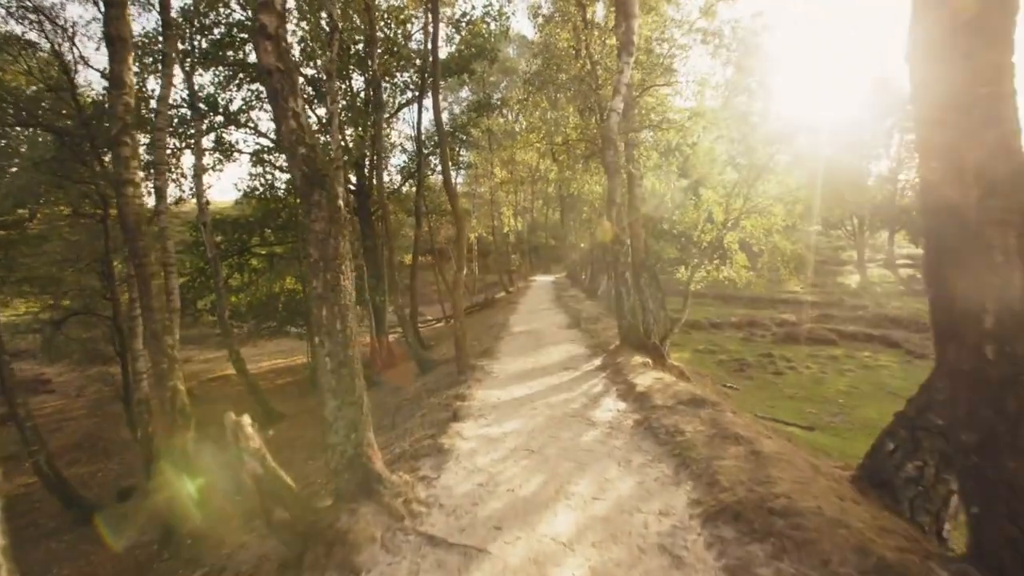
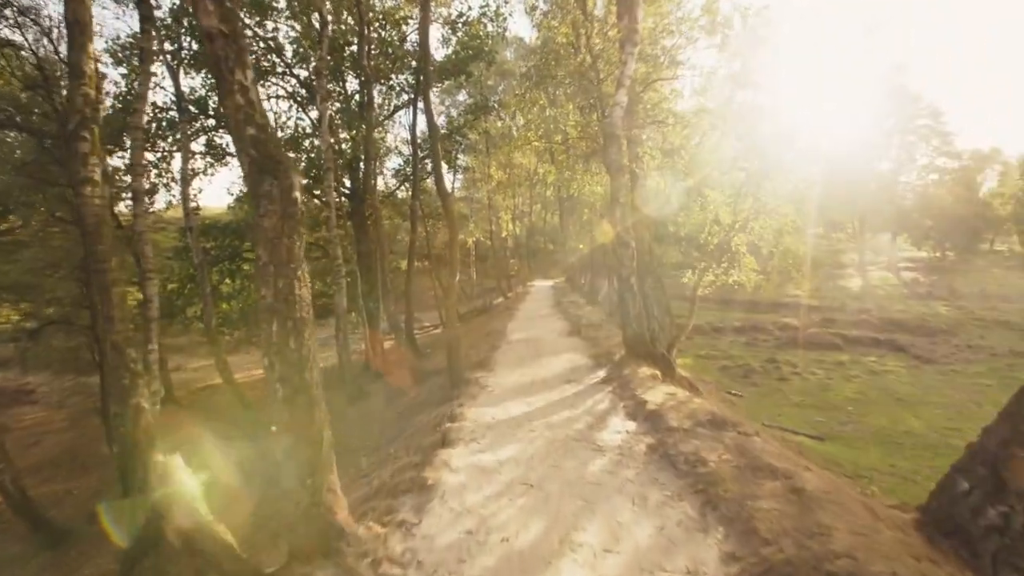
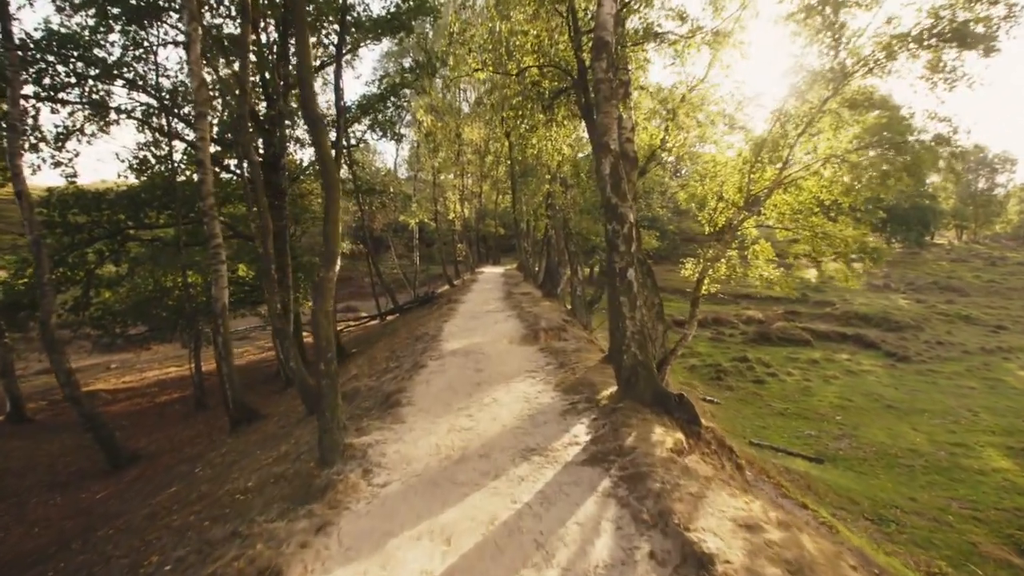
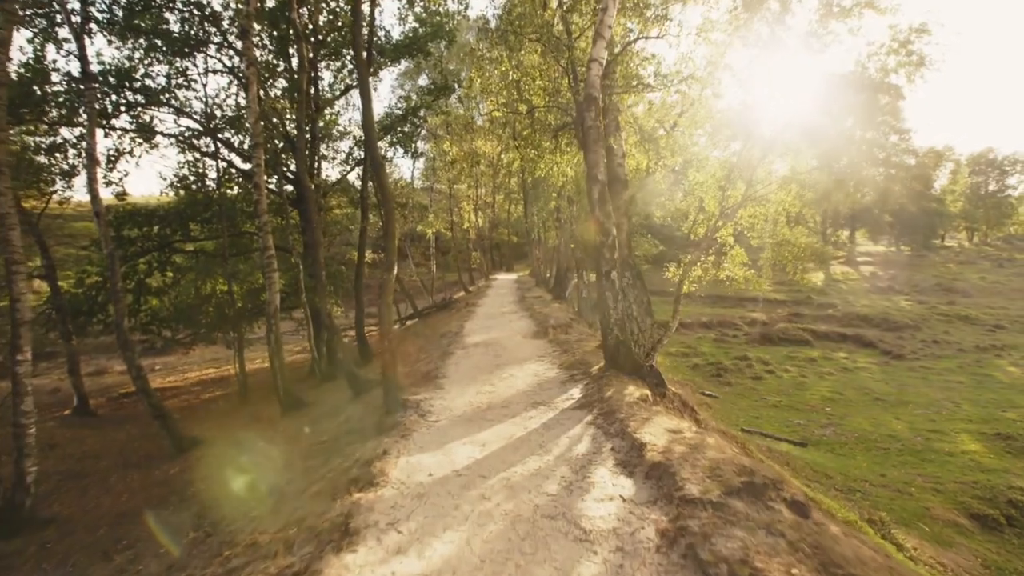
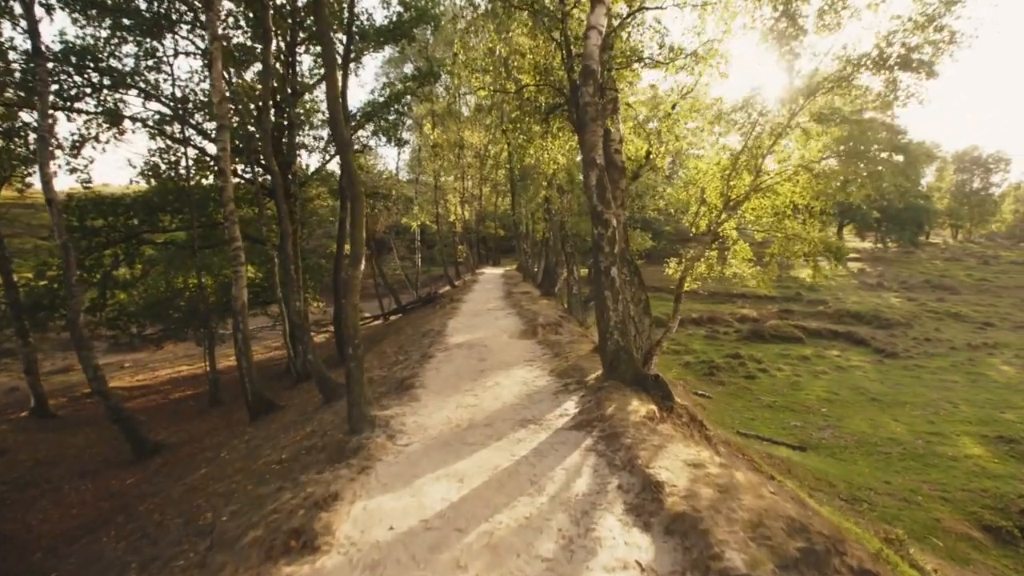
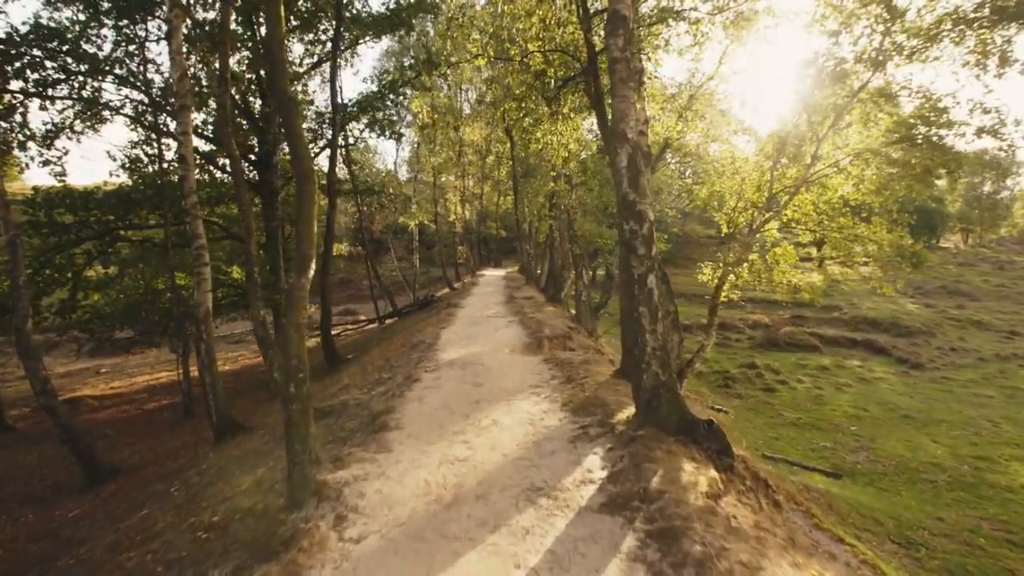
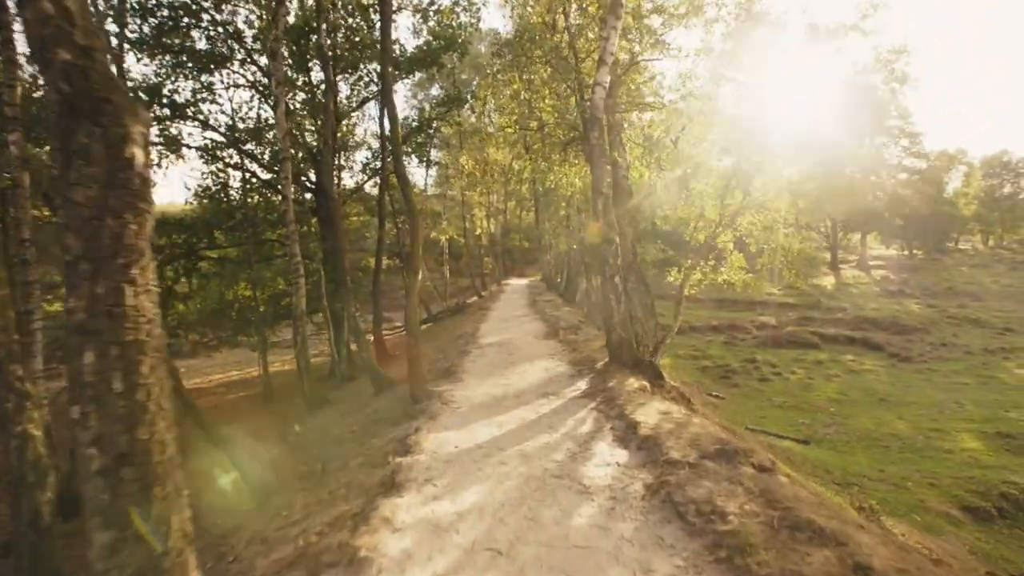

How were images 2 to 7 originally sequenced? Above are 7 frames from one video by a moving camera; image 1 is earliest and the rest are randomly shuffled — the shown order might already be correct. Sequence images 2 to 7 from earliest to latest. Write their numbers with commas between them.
2, 7, 4, 5, 3, 6
